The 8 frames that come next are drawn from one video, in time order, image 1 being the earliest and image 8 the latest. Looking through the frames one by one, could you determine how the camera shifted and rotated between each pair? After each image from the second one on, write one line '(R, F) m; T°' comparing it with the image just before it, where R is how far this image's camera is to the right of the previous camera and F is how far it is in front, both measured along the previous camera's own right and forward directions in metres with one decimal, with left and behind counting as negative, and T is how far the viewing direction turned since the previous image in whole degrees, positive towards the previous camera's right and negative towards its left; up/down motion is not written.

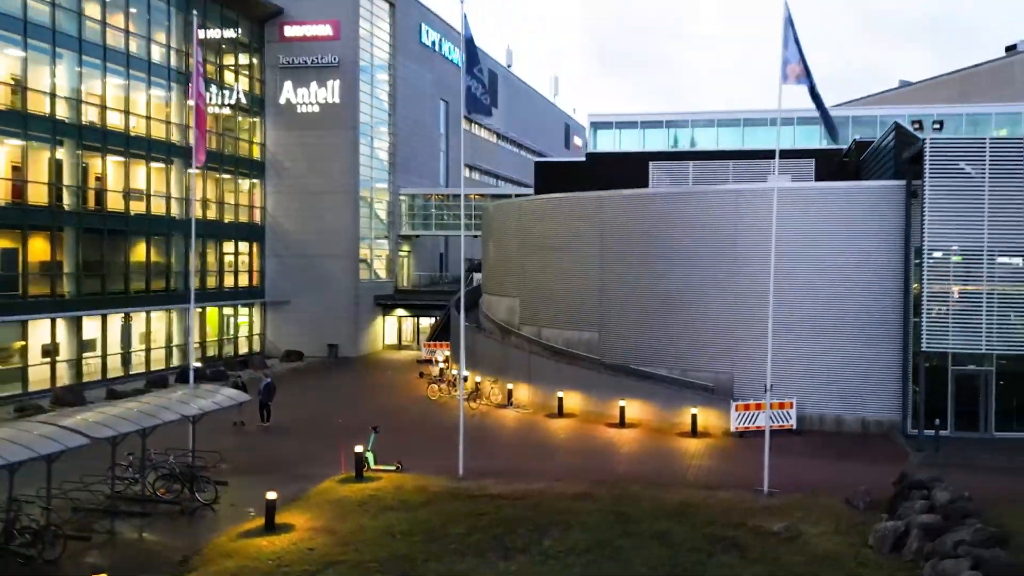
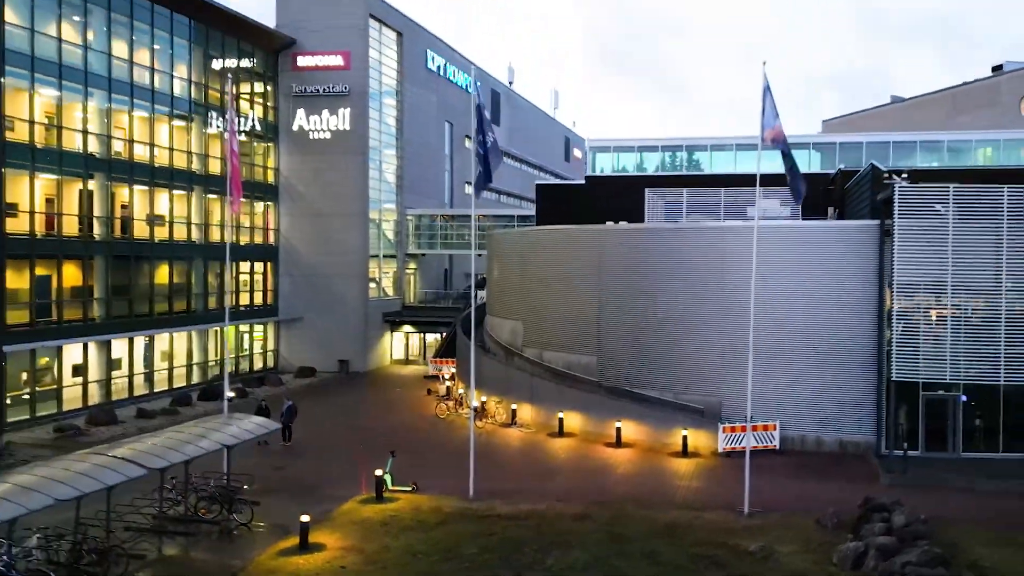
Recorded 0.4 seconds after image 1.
(-0.1, -1.6) m; 0°
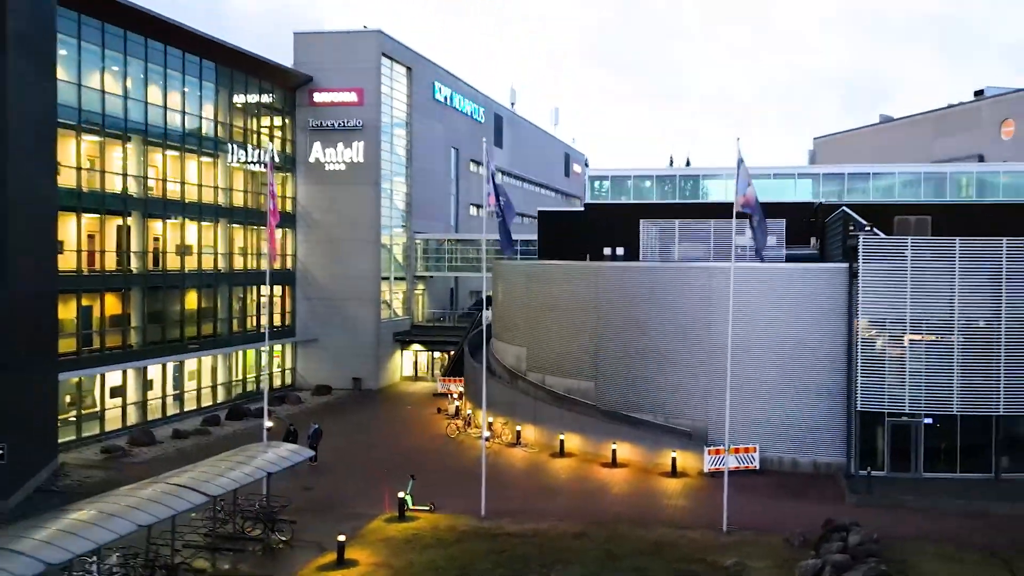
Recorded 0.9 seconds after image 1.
(-0.1, -2.3) m; 0°
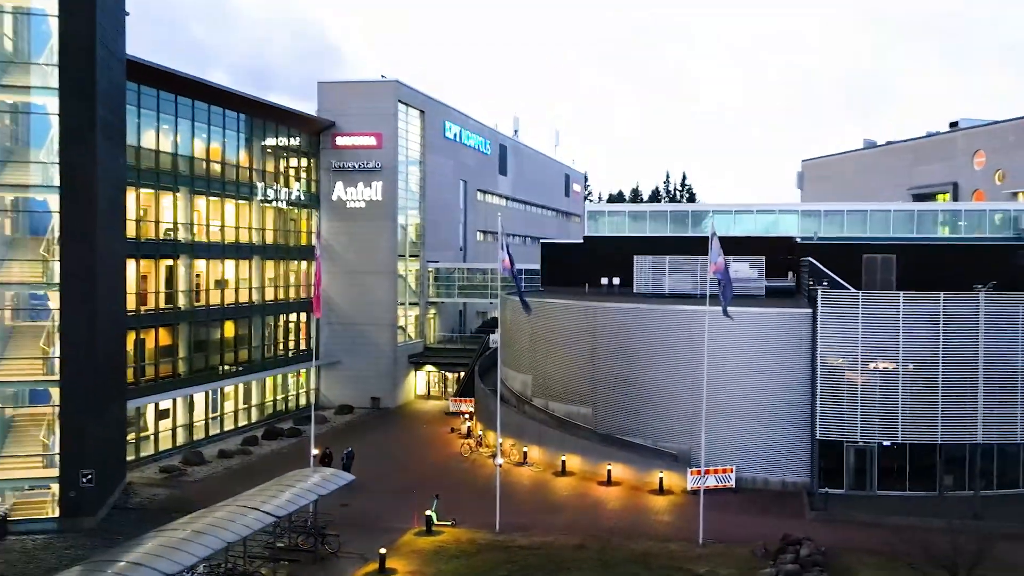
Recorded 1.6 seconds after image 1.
(-0.1, -3.6) m; 0°
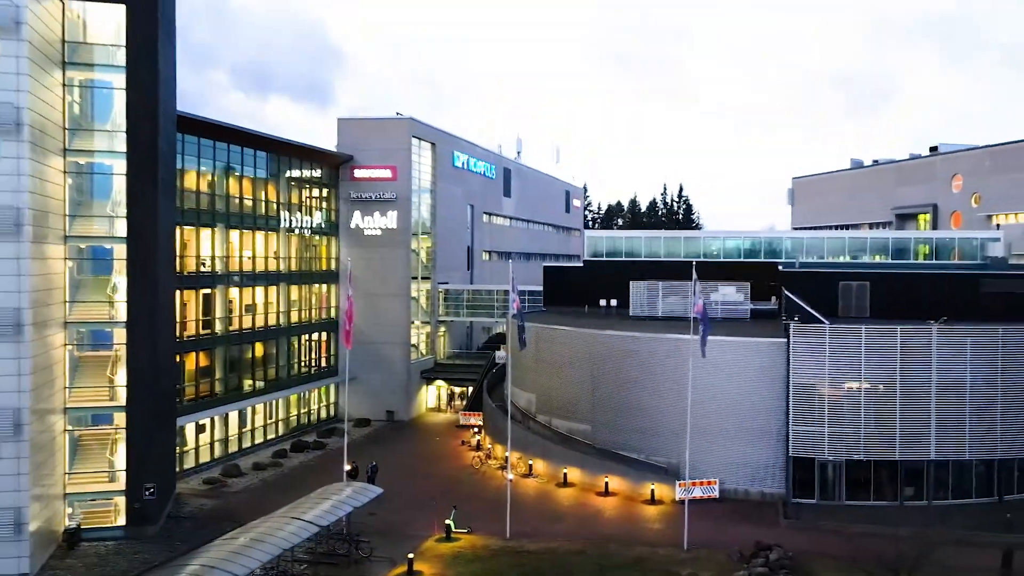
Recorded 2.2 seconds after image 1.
(-0.1, -3.3) m; 0°
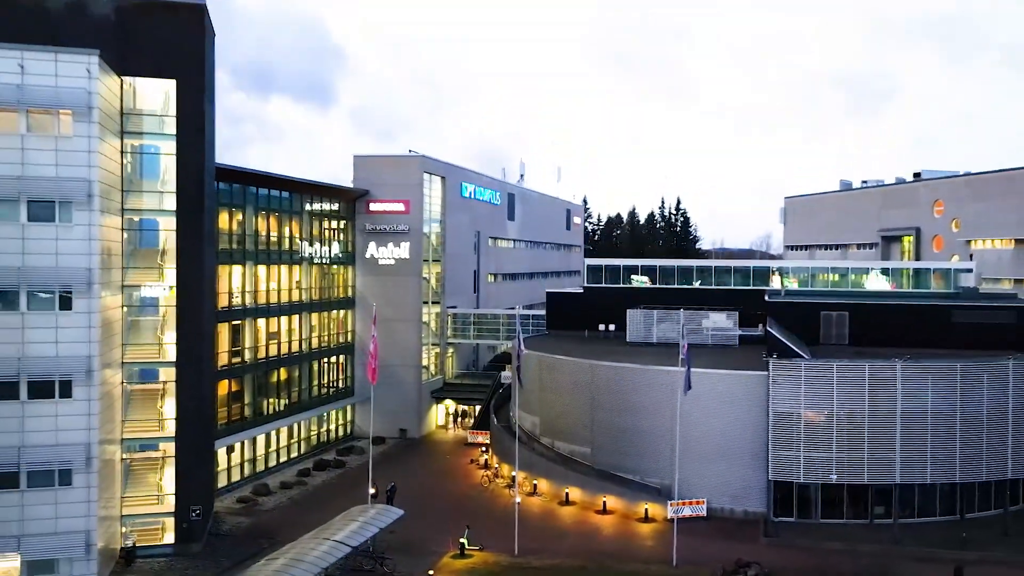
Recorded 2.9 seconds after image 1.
(-0.1, -3.1) m; 0°
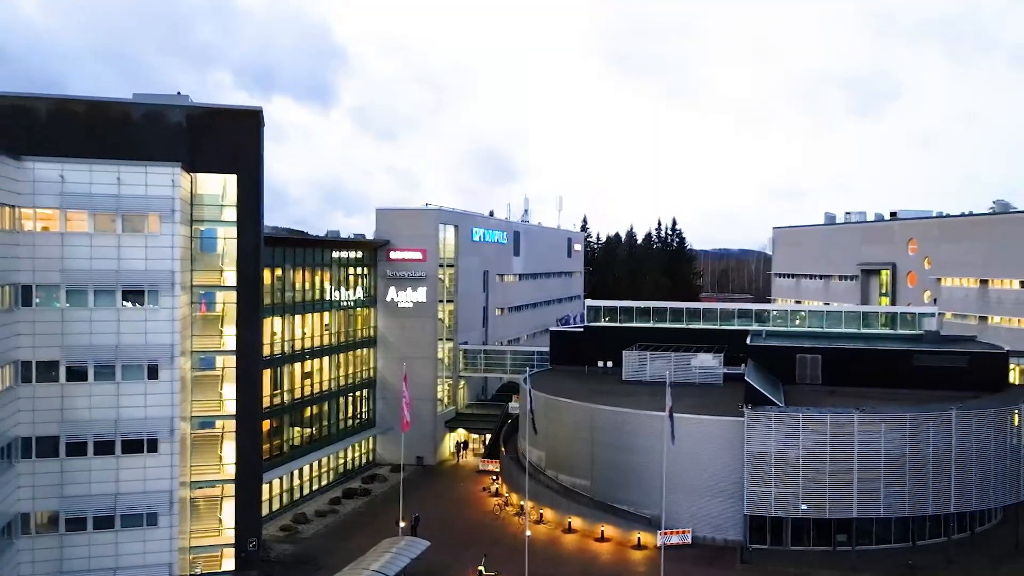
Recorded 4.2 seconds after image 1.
(-0.2, -5.0) m; 0°
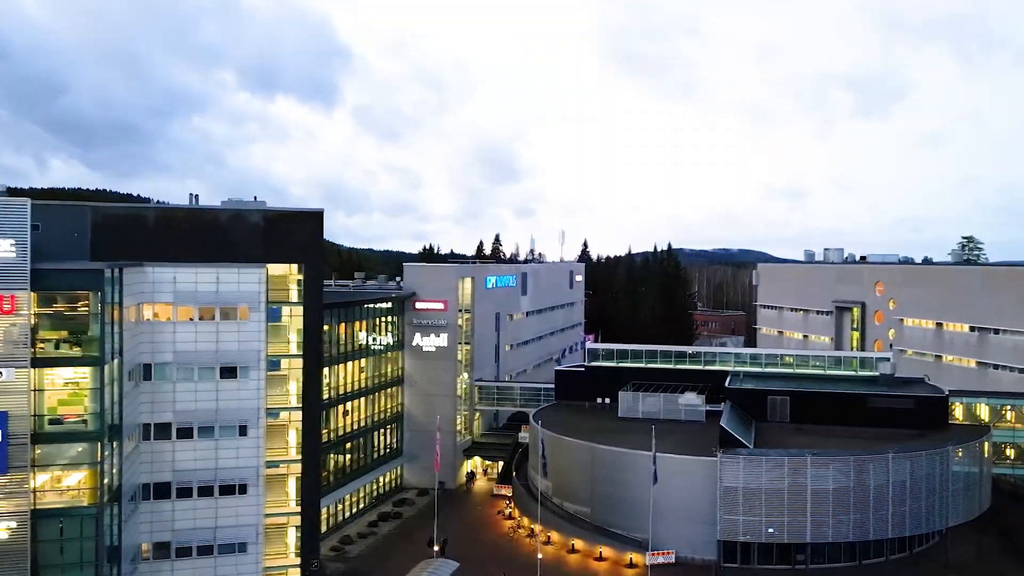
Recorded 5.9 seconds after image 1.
(-0.4, -7.8) m; 0°
